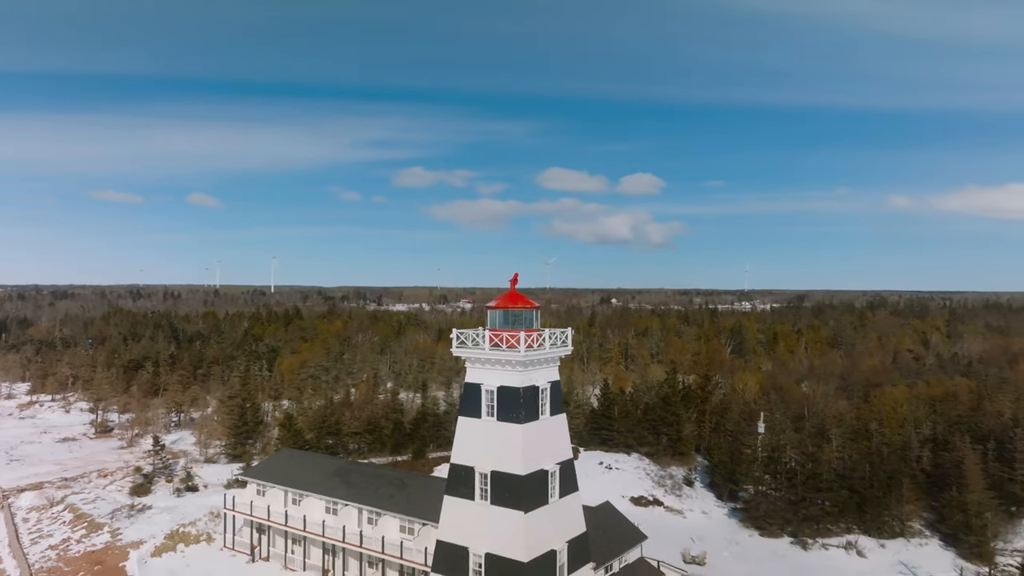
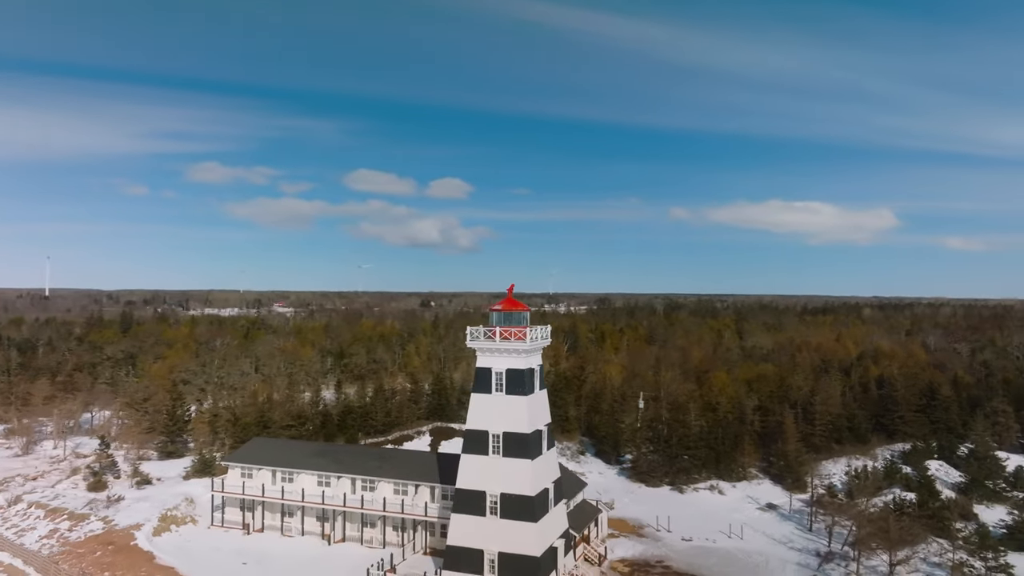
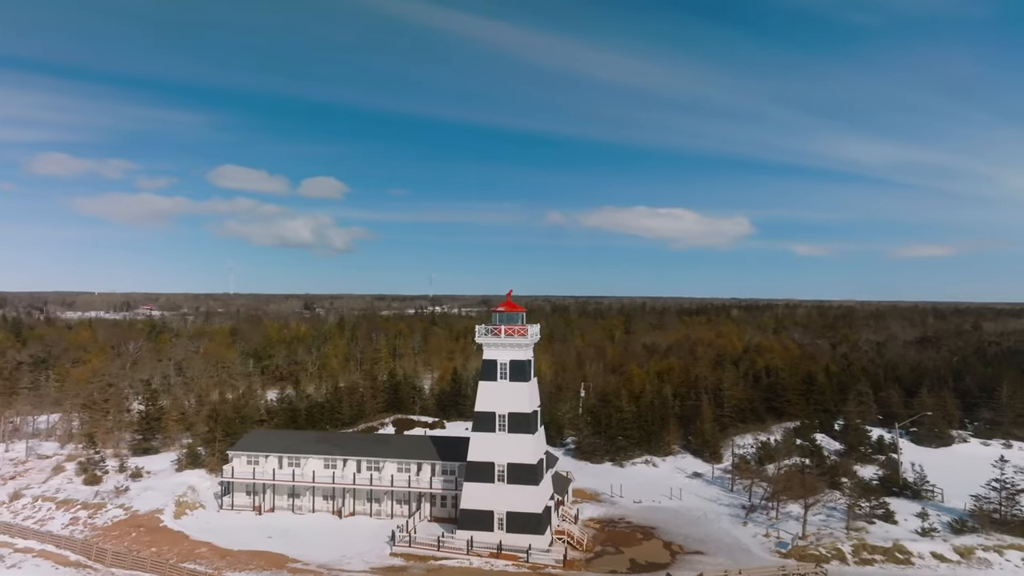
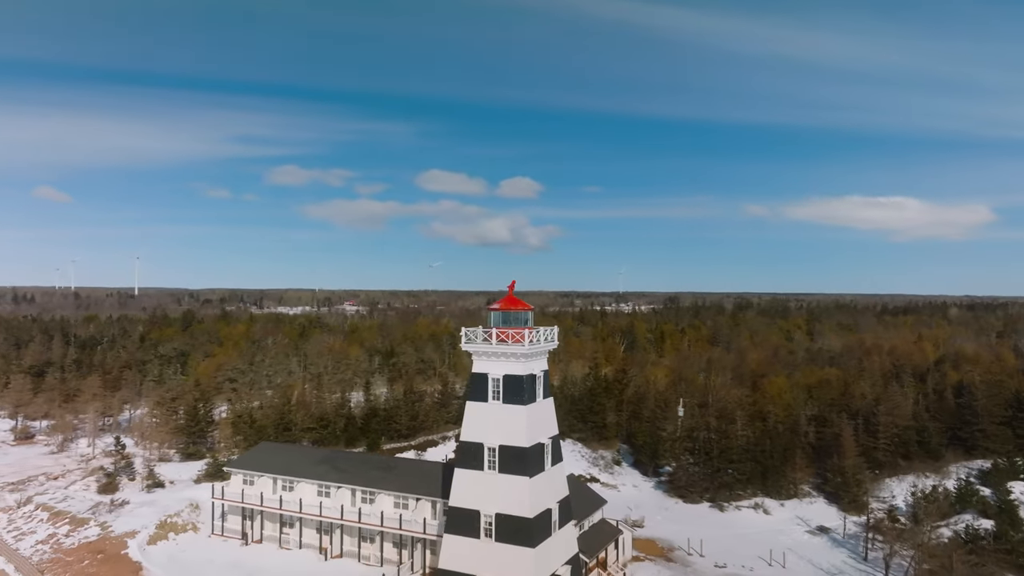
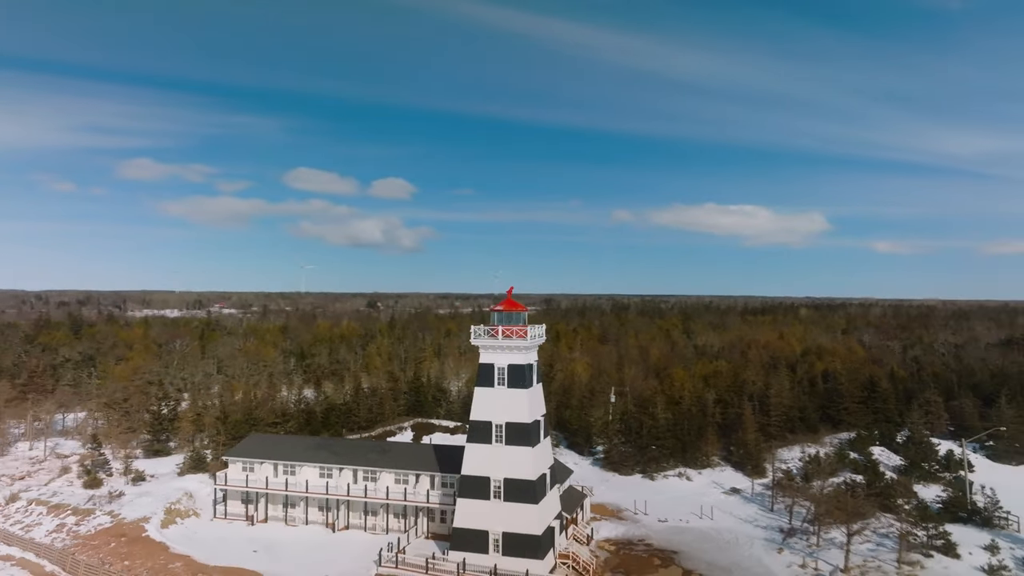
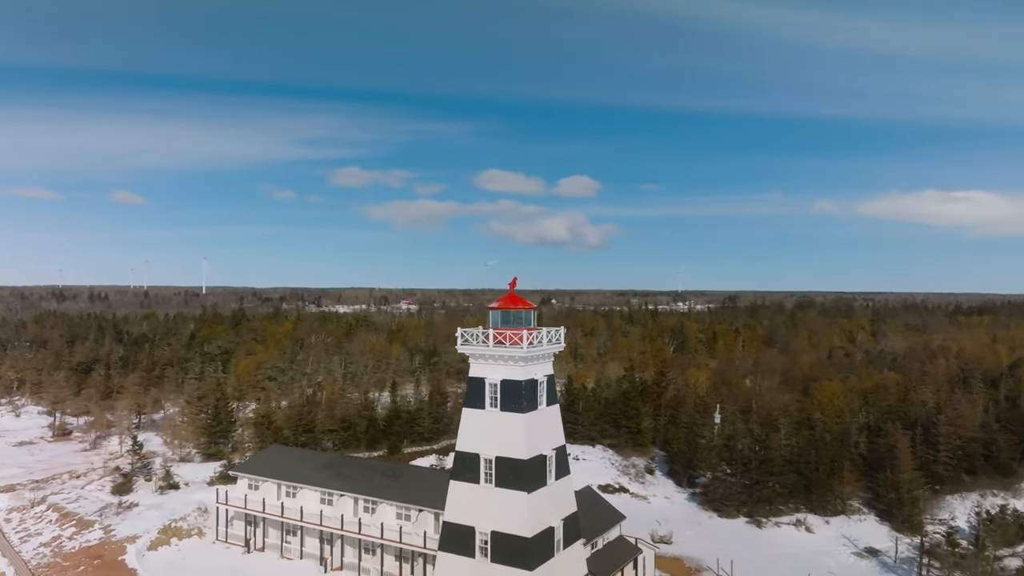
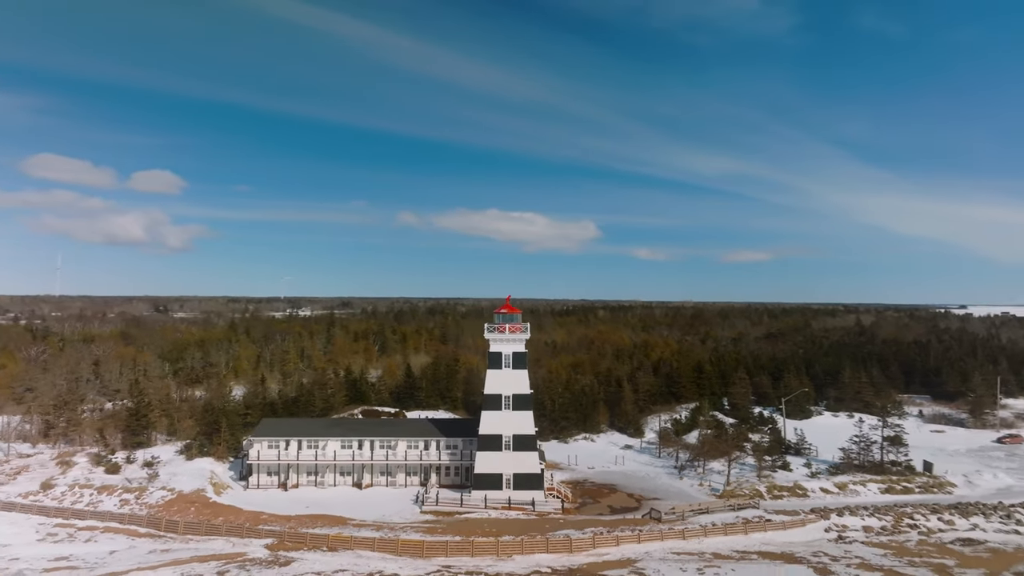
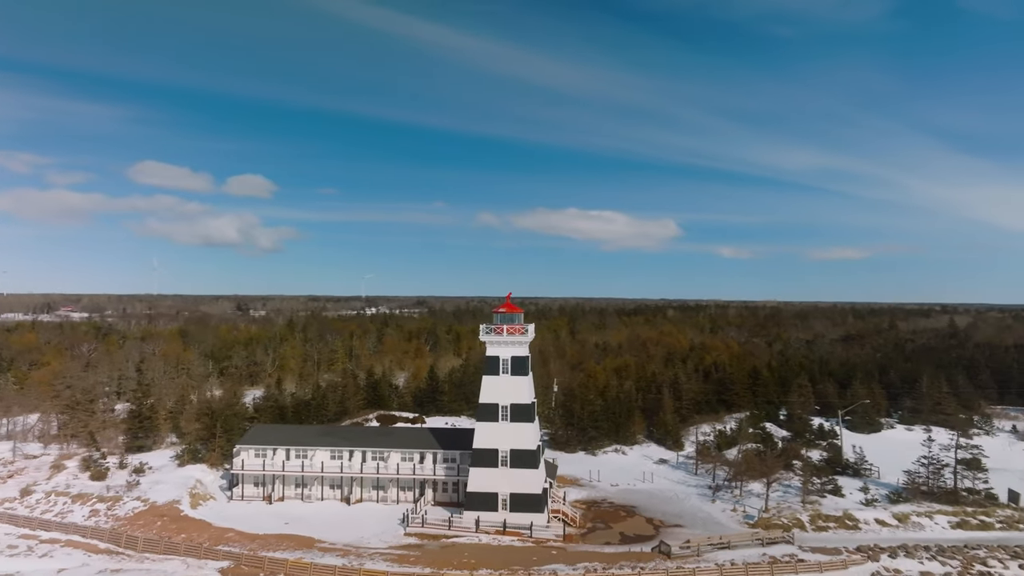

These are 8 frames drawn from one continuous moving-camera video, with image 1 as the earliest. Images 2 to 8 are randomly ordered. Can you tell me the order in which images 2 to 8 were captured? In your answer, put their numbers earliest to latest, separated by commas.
6, 4, 2, 5, 3, 8, 7
